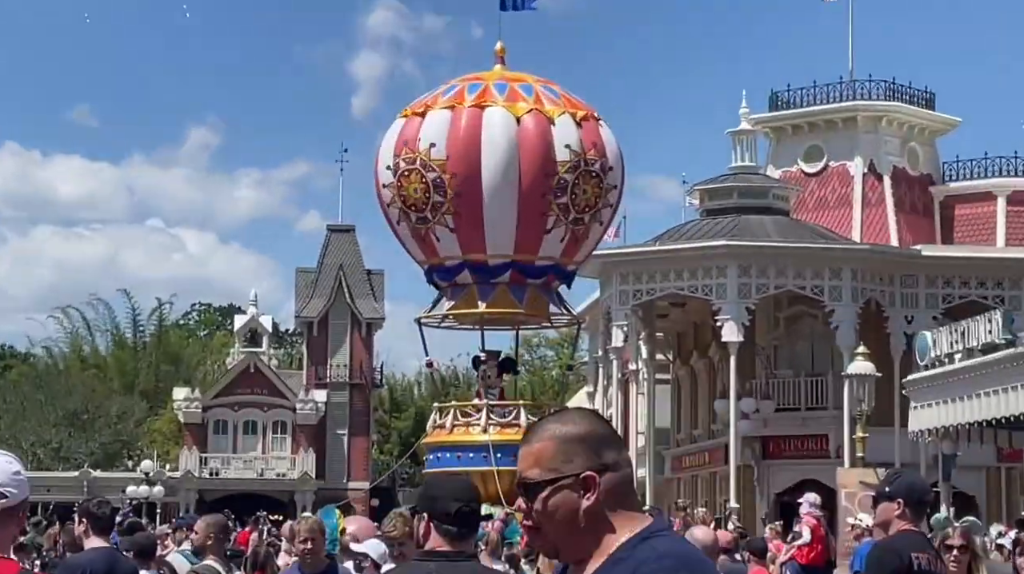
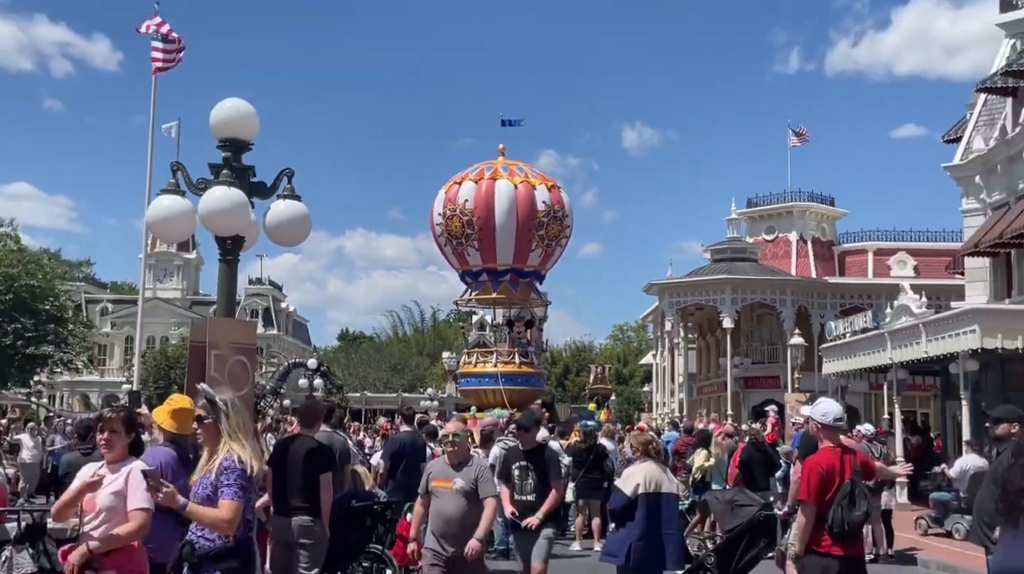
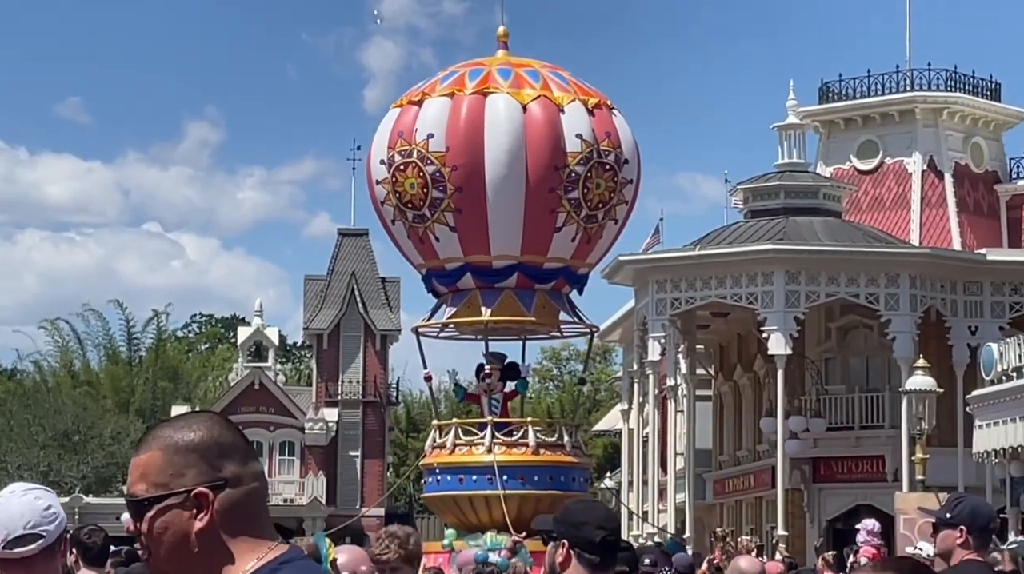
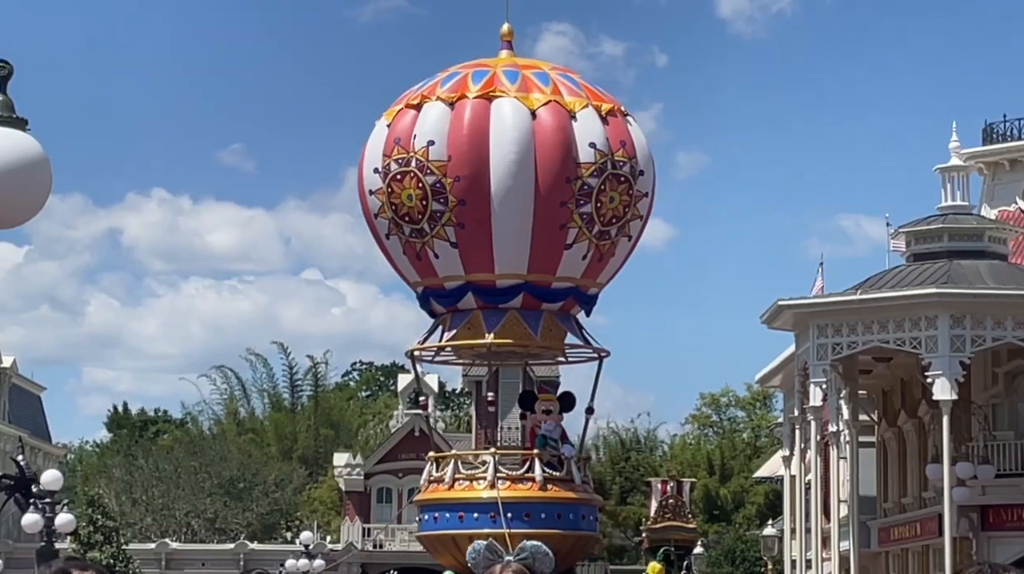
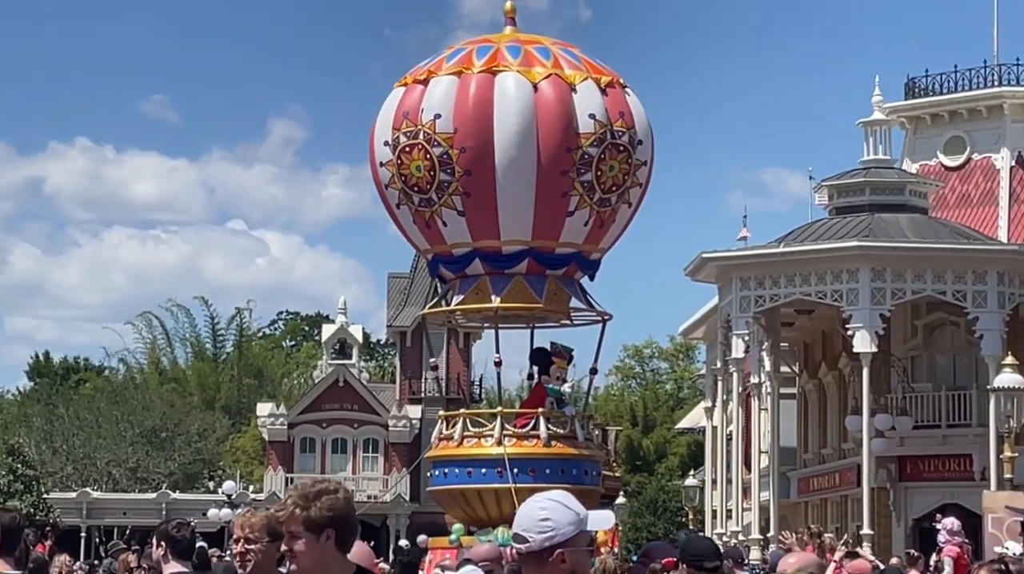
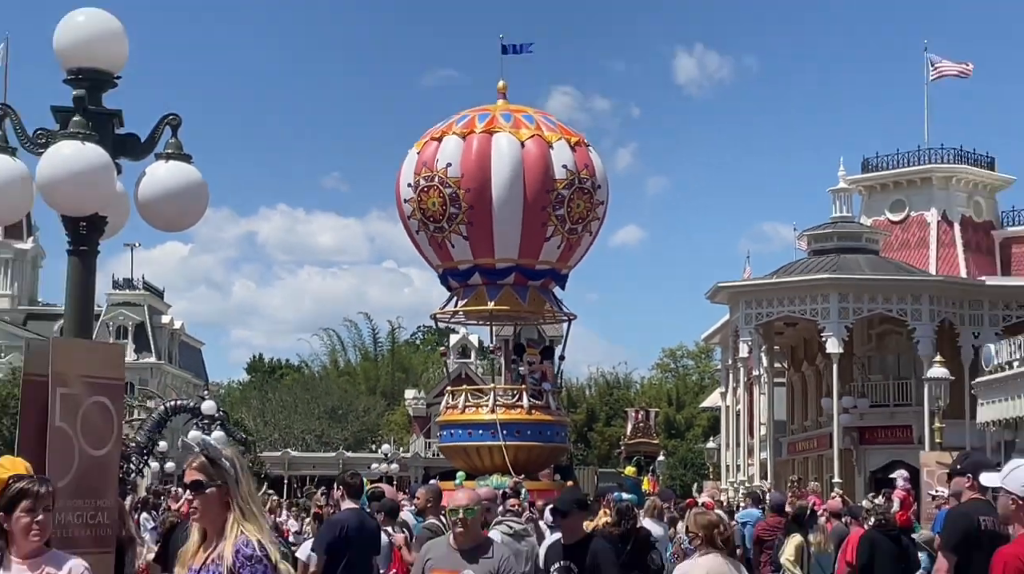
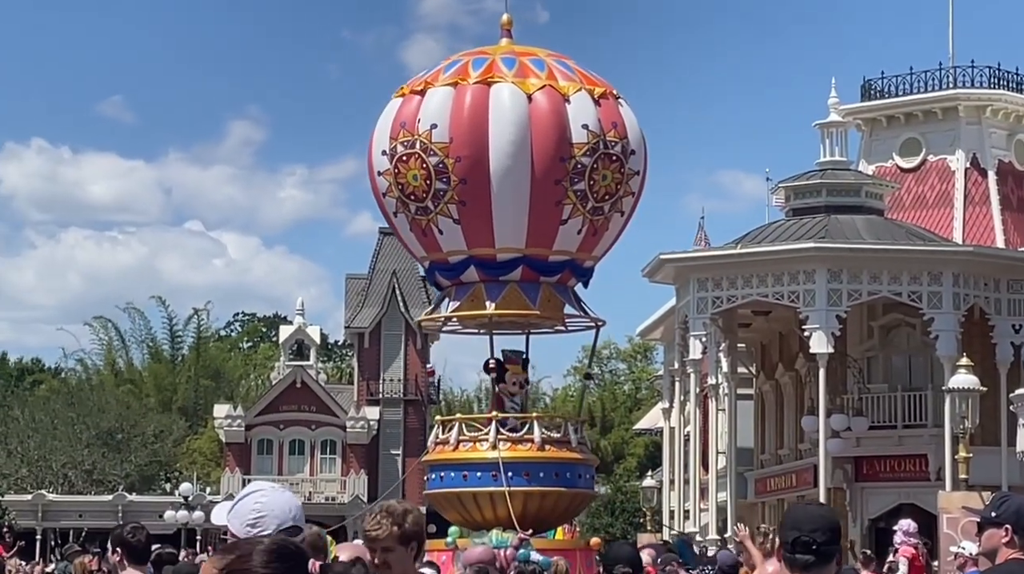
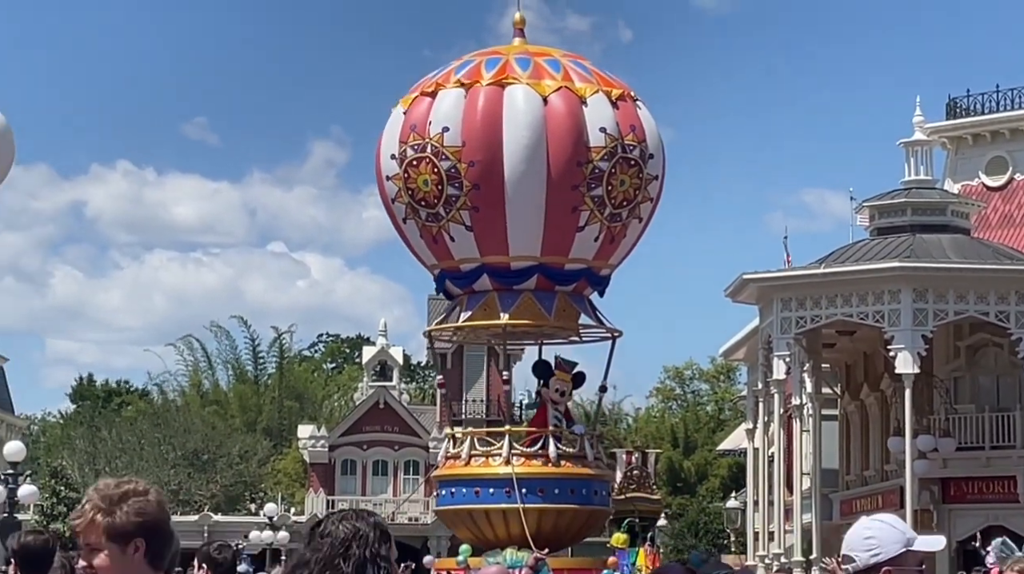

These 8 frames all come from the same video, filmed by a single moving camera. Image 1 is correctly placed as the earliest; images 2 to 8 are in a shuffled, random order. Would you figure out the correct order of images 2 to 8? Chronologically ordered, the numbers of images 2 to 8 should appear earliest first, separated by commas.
3, 7, 5, 8, 4, 6, 2
